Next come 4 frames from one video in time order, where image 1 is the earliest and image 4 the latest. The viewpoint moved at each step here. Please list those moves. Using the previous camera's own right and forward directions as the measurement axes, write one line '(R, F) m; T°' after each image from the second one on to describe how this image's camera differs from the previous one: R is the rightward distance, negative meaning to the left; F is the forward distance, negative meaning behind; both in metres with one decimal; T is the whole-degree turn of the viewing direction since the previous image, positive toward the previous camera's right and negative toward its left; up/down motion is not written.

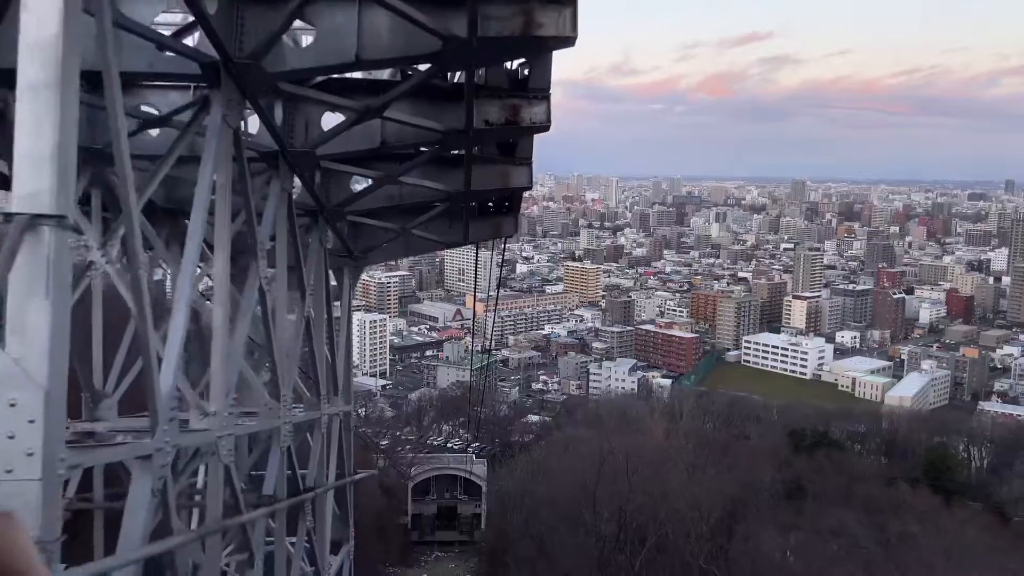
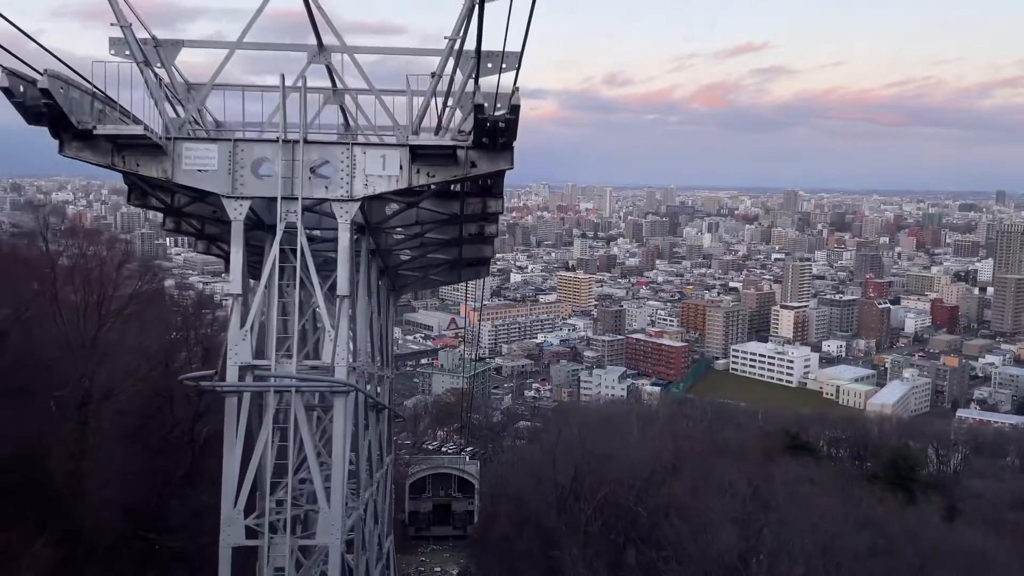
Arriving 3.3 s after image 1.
(+0.1, -2.3) m; 0°
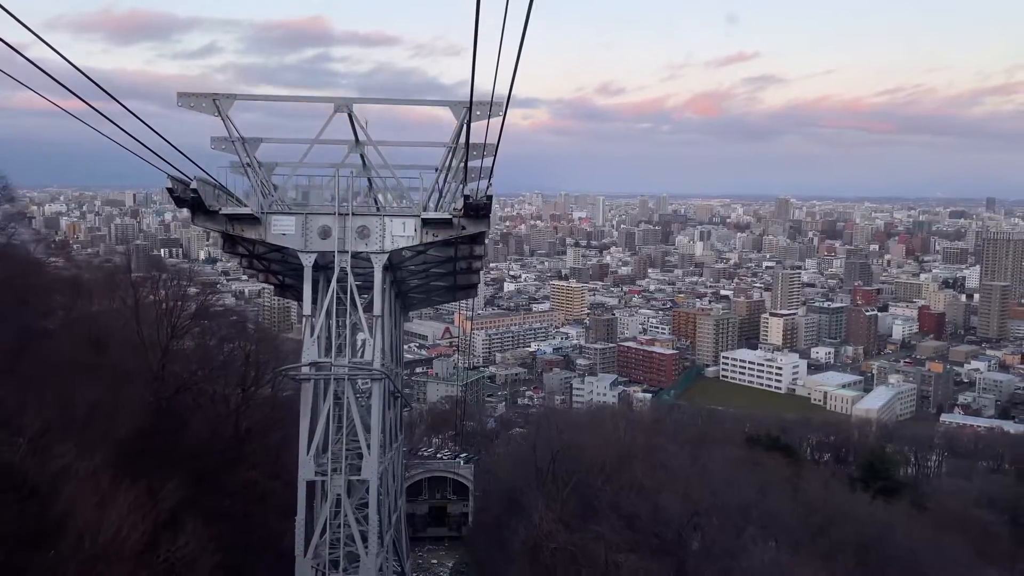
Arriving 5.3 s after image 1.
(+0.1, -1.6) m; 0°
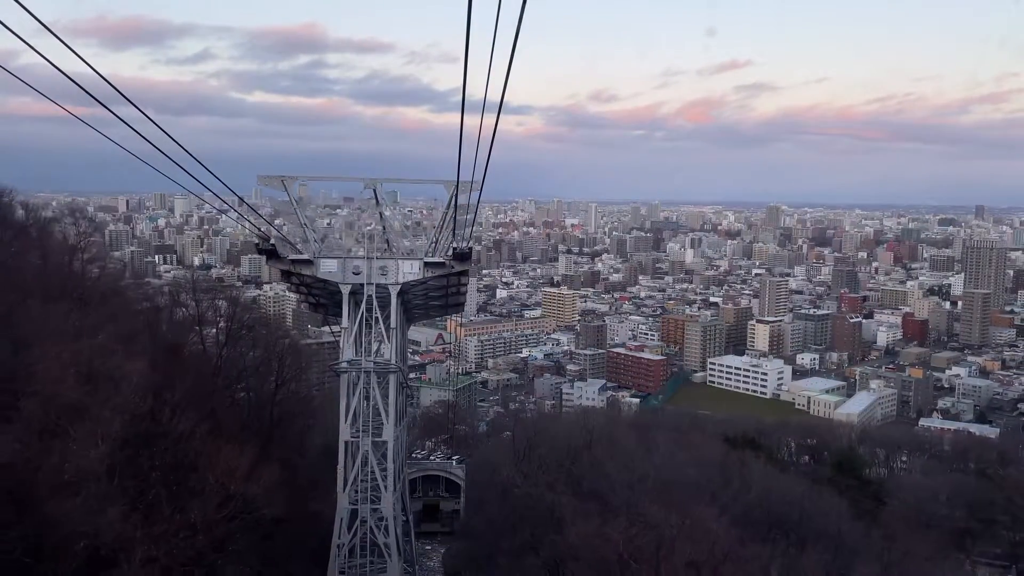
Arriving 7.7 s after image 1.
(+0.1, -2.1) m; 0°
